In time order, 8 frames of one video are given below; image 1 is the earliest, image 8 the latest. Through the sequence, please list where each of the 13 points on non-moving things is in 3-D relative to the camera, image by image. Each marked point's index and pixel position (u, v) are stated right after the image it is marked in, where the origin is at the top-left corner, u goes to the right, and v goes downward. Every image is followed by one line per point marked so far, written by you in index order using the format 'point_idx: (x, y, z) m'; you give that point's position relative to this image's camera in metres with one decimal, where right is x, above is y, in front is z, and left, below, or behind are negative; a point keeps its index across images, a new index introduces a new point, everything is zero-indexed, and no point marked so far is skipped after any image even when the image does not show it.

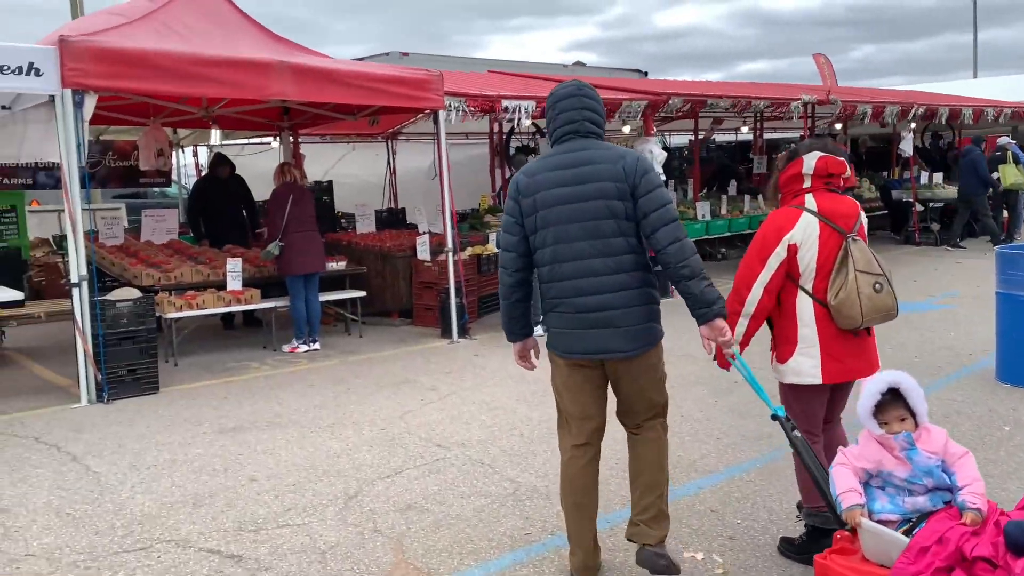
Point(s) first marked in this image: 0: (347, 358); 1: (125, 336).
0: (-1.7, -0.7, +7.7) m
1: (-3.2, -0.4, +6.2) m
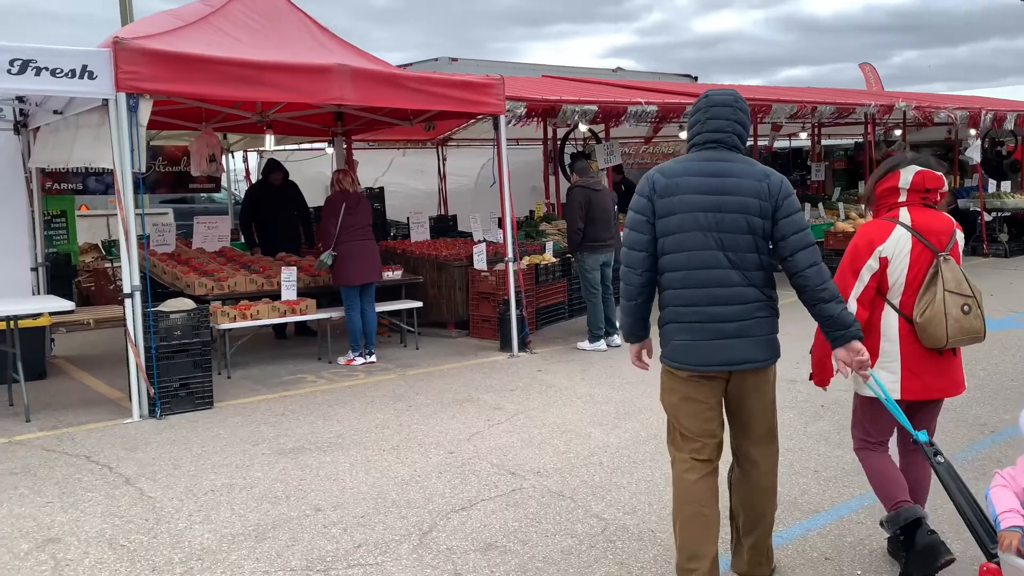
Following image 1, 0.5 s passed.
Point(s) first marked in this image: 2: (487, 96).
0: (-1.1, -0.8, +7.3) m
1: (-2.6, -0.5, +6.0) m
2: (-0.2, +1.9, +7.6) m
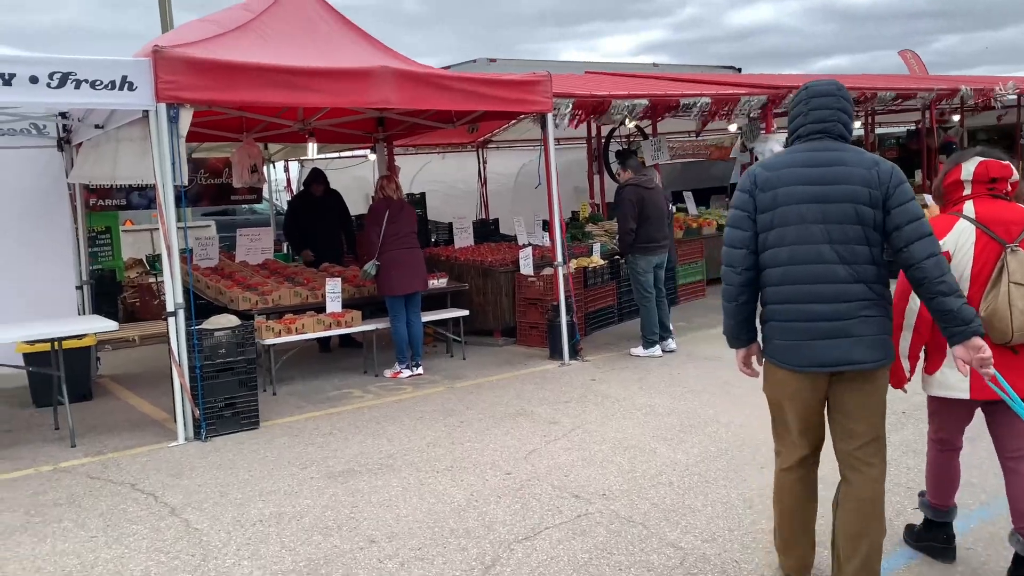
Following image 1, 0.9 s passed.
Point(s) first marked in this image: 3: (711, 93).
0: (-0.6, -0.9, +7.1) m
1: (-2.2, -0.6, +5.8) m
2: (+0.2, +1.9, +7.3) m
3: (+2.3, +2.3, +8.8) m
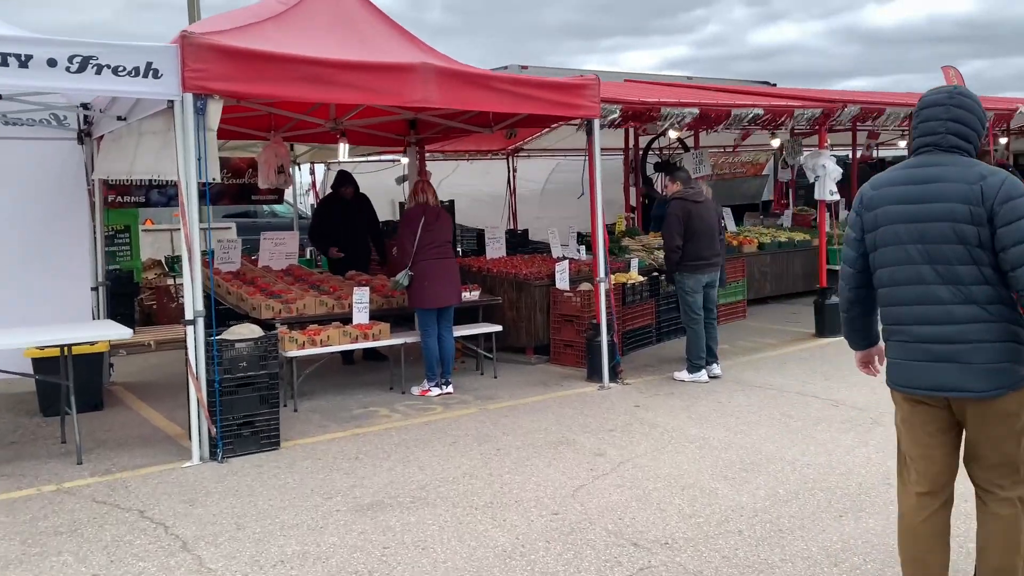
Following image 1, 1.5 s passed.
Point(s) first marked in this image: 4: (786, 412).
0: (-0.2, -1.0, +6.6) m
1: (-1.9, -0.7, +5.4) m
2: (+0.6, +1.7, +6.8) m
3: (+2.8, +2.1, +8.3) m
4: (+2.3, -1.0, +6.2) m
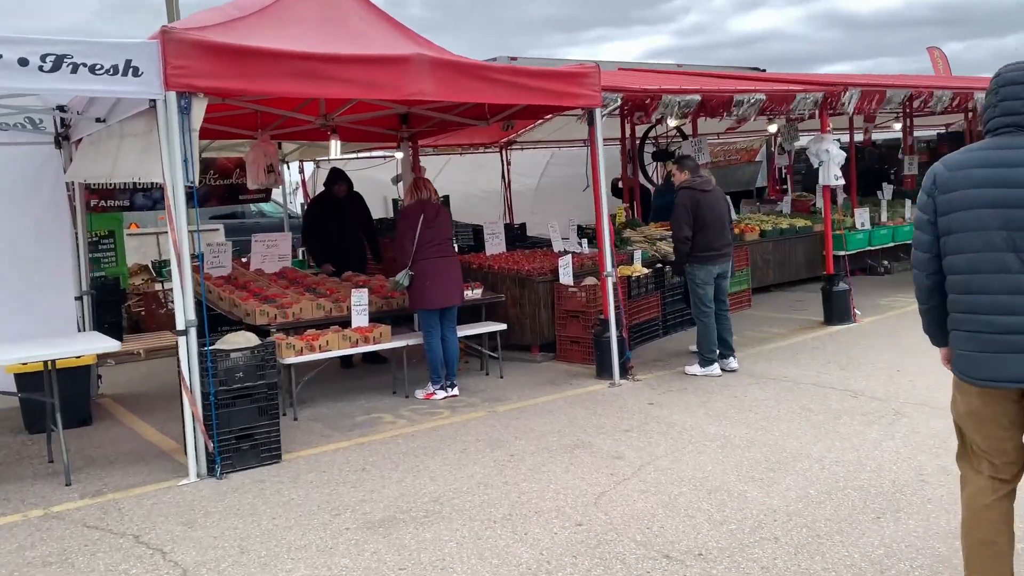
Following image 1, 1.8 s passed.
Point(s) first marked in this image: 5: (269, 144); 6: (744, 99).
0: (-0.2, -1.0, +6.4) m
1: (-1.8, -0.7, +5.1) m
2: (+0.6, +1.8, +6.6) m
3: (+2.7, +2.2, +8.1) m
4: (+2.3, -0.9, +6.0) m
5: (-2.6, +1.6, +8.1) m
6: (+2.4, +2.0, +7.9) m
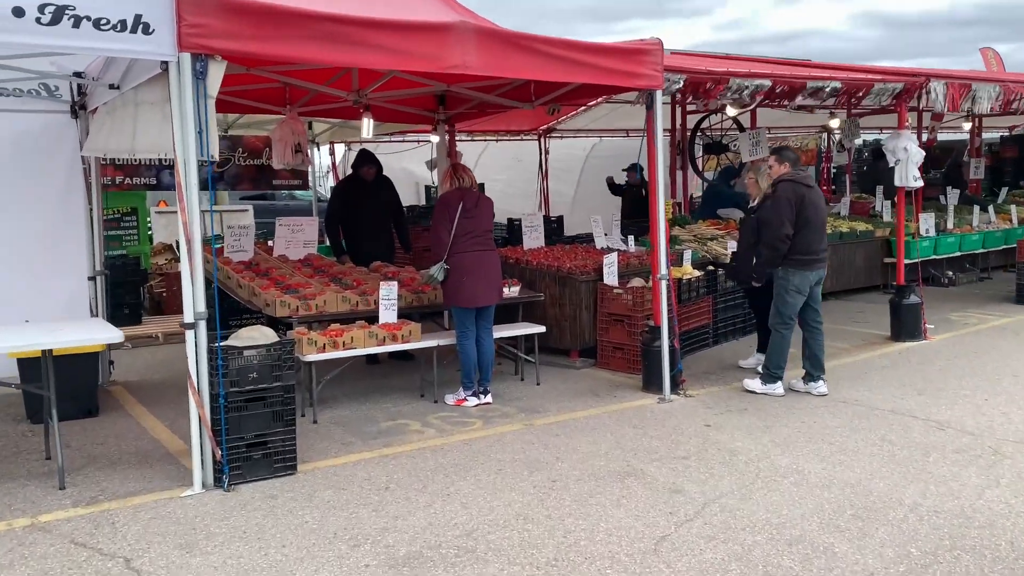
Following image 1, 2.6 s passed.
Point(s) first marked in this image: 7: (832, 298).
0: (+0.1, -1.0, +5.8) m
1: (-1.6, -0.7, +4.5) m
2: (+1.0, +1.7, +5.9) m
3: (+3.2, +2.1, +7.4) m
4: (+2.6, -1.1, +5.3) m
5: (-2.2, +1.7, +7.6) m
6: (+2.9, +1.9, +7.2) m
7: (+4.5, -0.1, +10.6) m
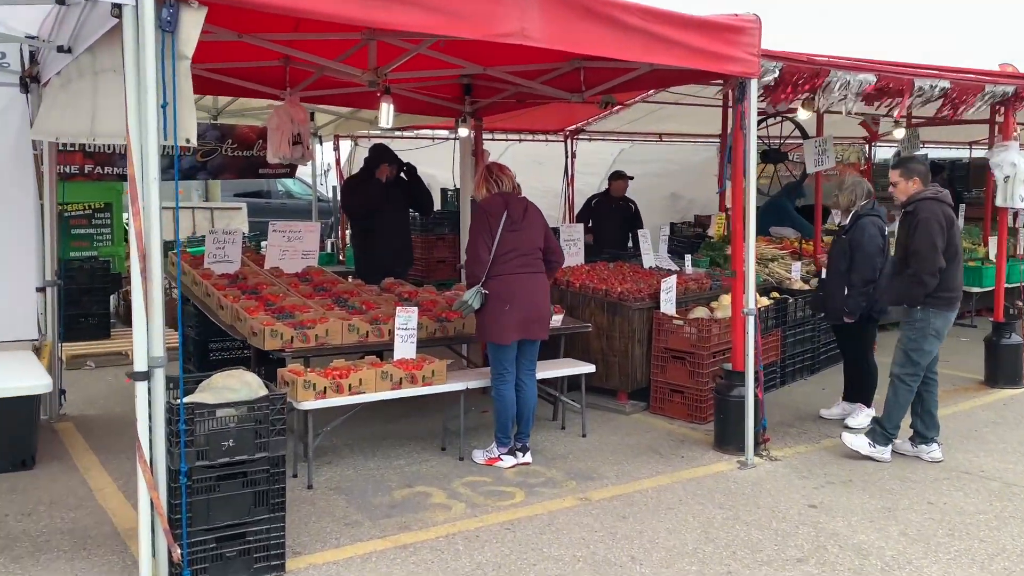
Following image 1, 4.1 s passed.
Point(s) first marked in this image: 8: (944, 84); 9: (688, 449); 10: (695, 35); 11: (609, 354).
0: (+0.4, -1.2, +4.5) m
1: (-1.2, -0.8, +3.3) m
2: (+1.4, +1.5, +4.7) m
3: (+3.6, +1.8, +6.2) m
4: (+2.9, -1.3, +4.1) m
5: (-1.8, +1.5, +6.4) m
6: (+3.3, +1.6, +6.0) m
7: (+4.8, -0.5, +9.4) m
8: (+3.5, +1.7, +6.1) m
9: (+1.2, -1.1, +5.3) m
10: (+1.1, +1.5, +4.5) m
11: (+0.8, -0.5, +6.2) m
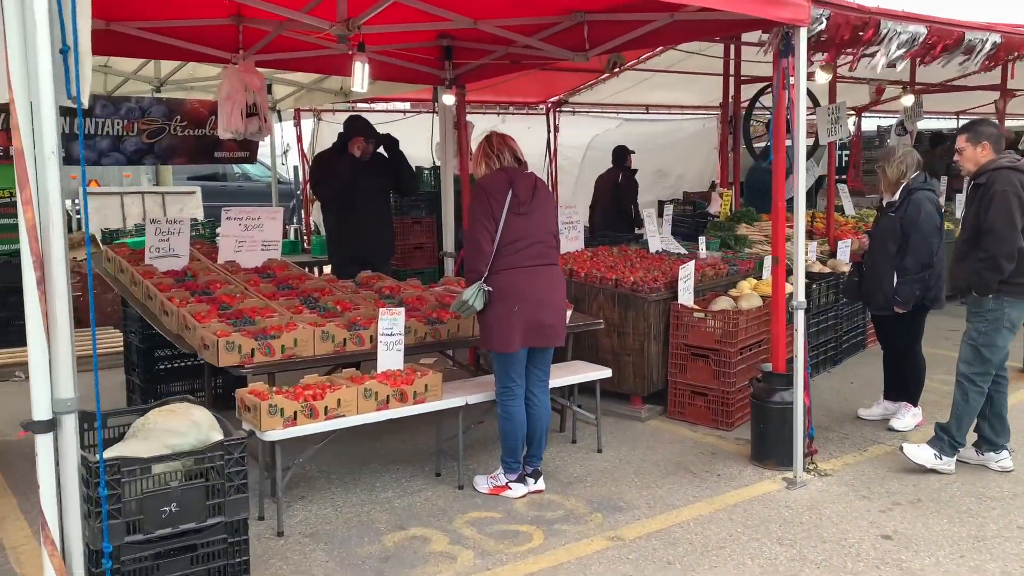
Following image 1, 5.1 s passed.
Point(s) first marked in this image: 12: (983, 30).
0: (+0.5, -1.2, +3.8) m
1: (-1.1, -0.9, +2.5) m
2: (+1.4, +1.5, +3.9) m
3: (+3.5, +1.9, +5.5) m
4: (+3.0, -1.3, +3.5) m
5: (-1.9, +1.5, +5.4) m
6: (+3.2, +1.7, +5.3) m
7: (+4.6, -0.3, +8.8) m
8: (+3.5, +1.8, +5.4) m
9: (+1.3, -1.1, +4.6) m
10: (+1.1, +1.5, +3.7) m
11: (+0.8, -0.5, +5.4) m
12: (+3.3, +1.8, +5.3) m
